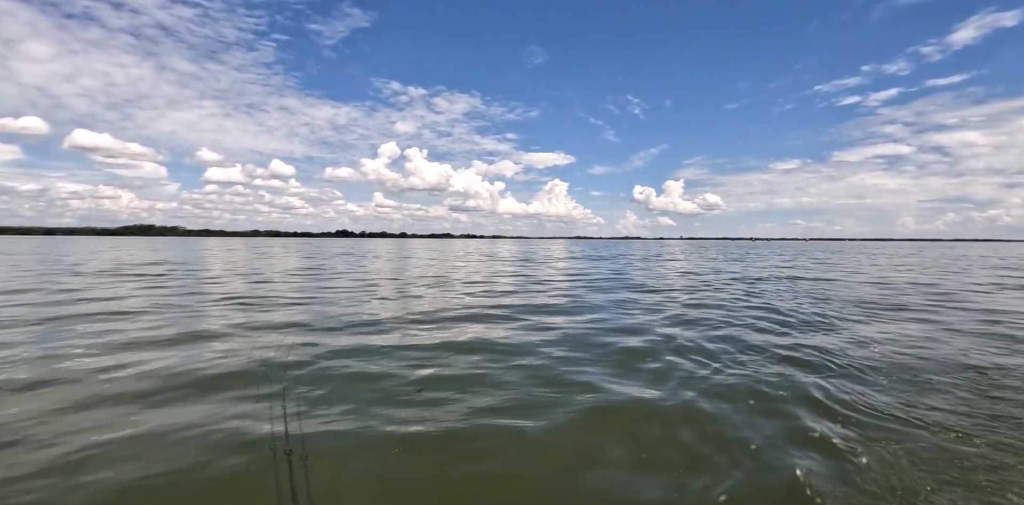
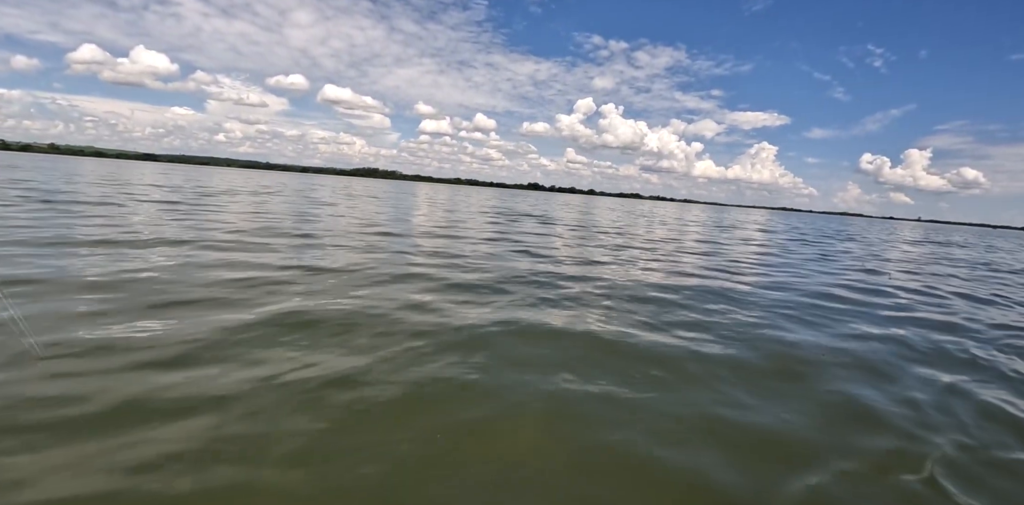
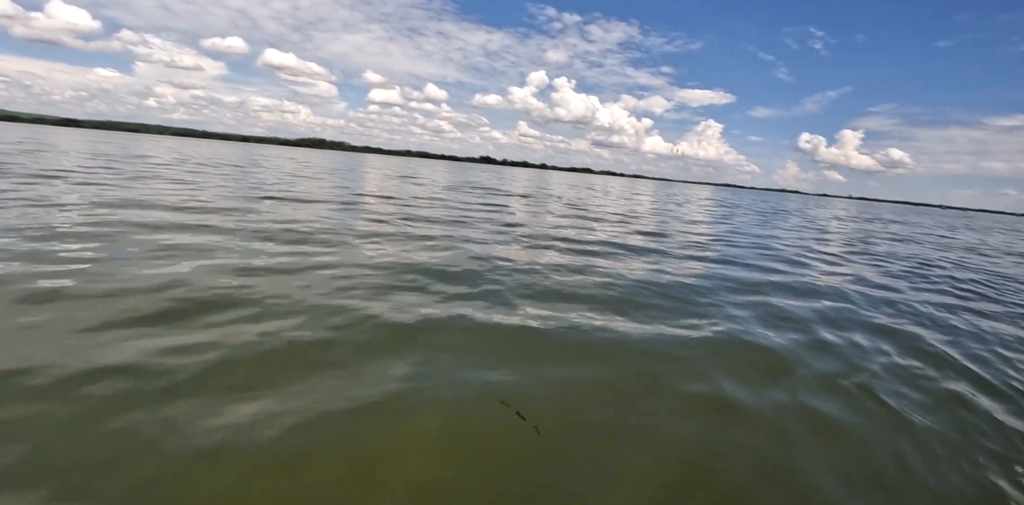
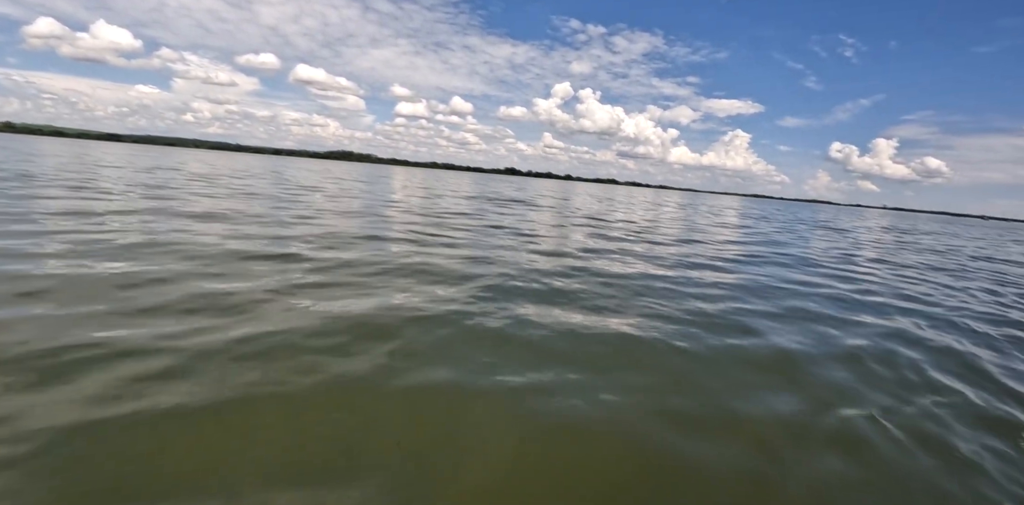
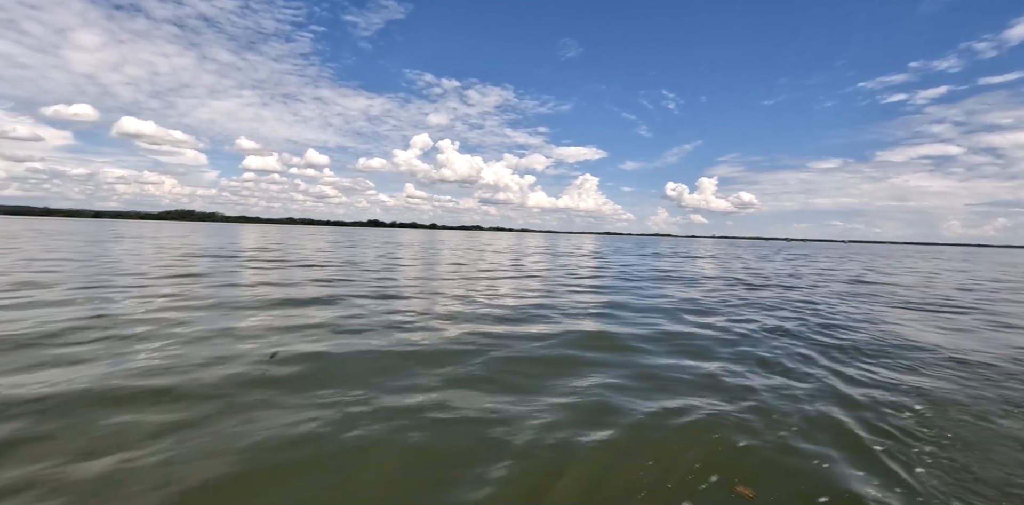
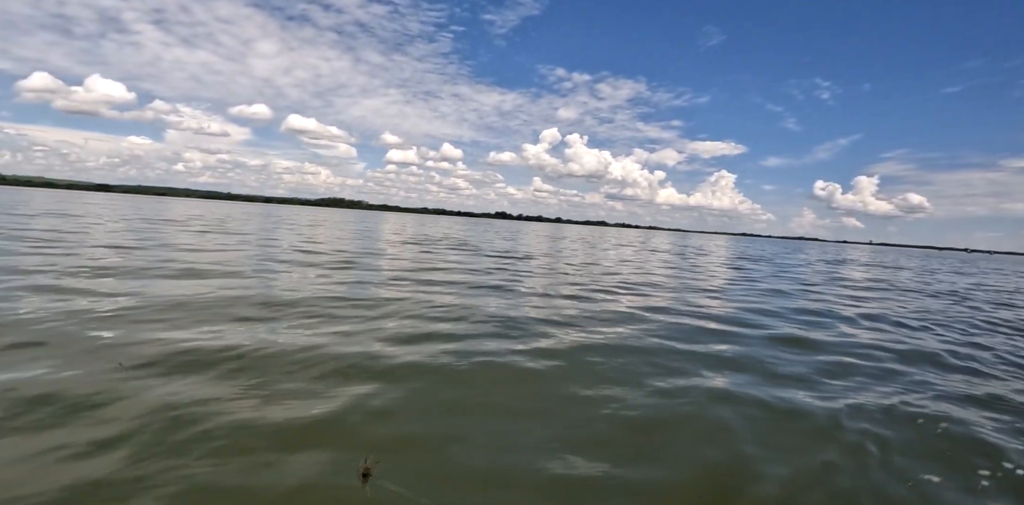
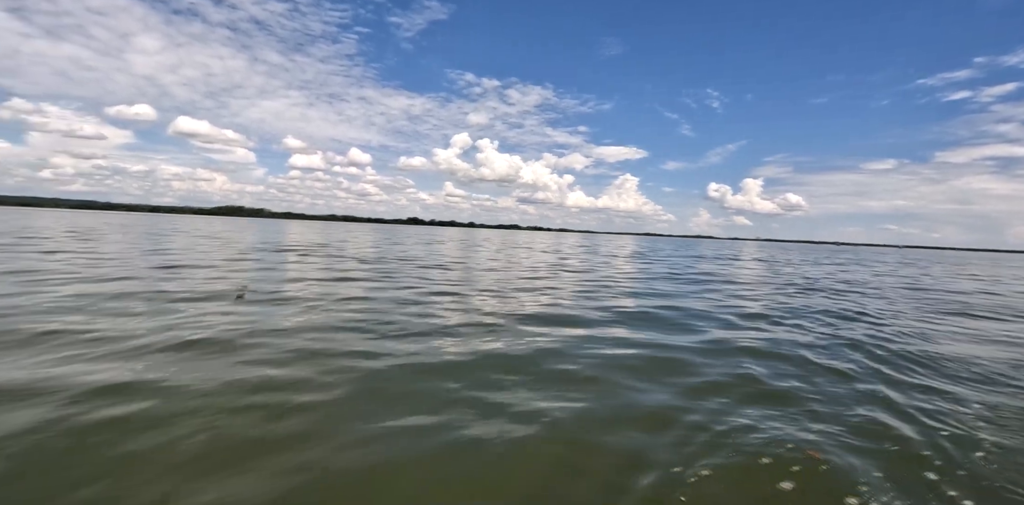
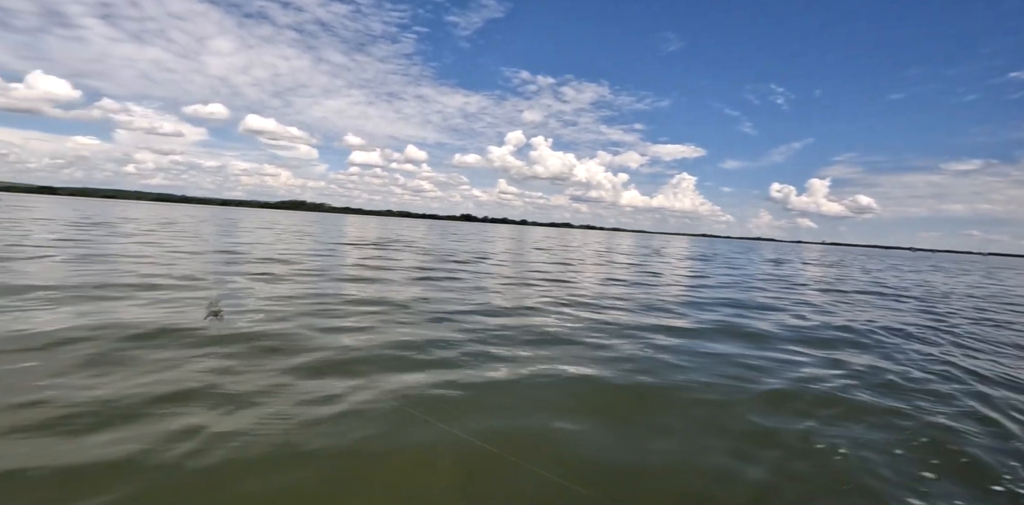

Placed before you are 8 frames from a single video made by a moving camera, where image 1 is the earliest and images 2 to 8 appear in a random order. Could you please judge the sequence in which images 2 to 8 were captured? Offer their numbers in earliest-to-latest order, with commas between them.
5, 7, 8, 6, 2, 4, 3
